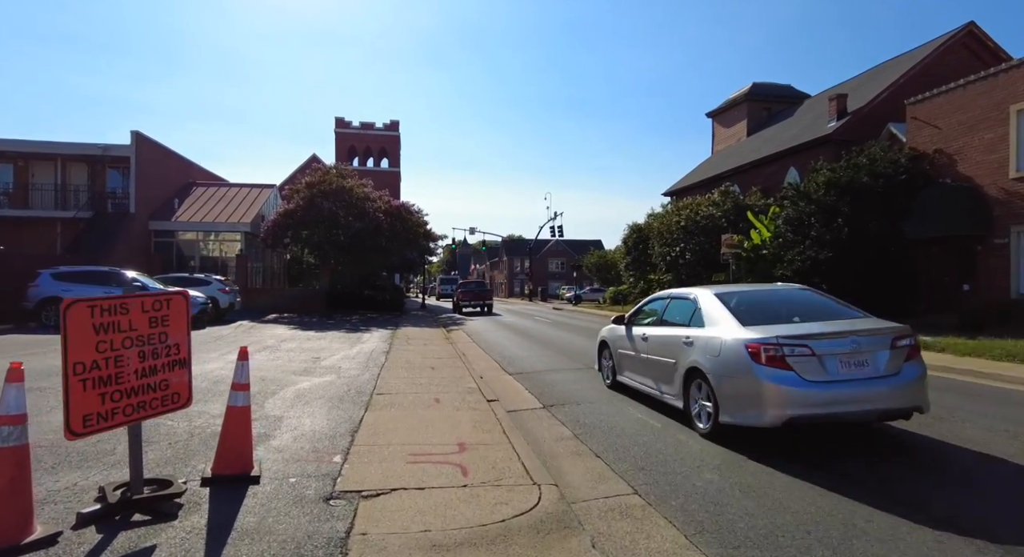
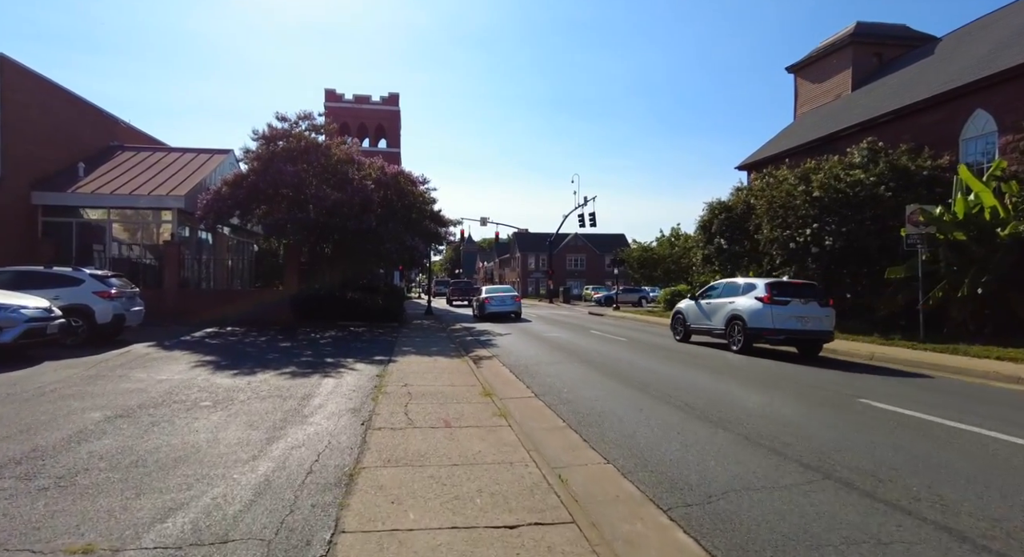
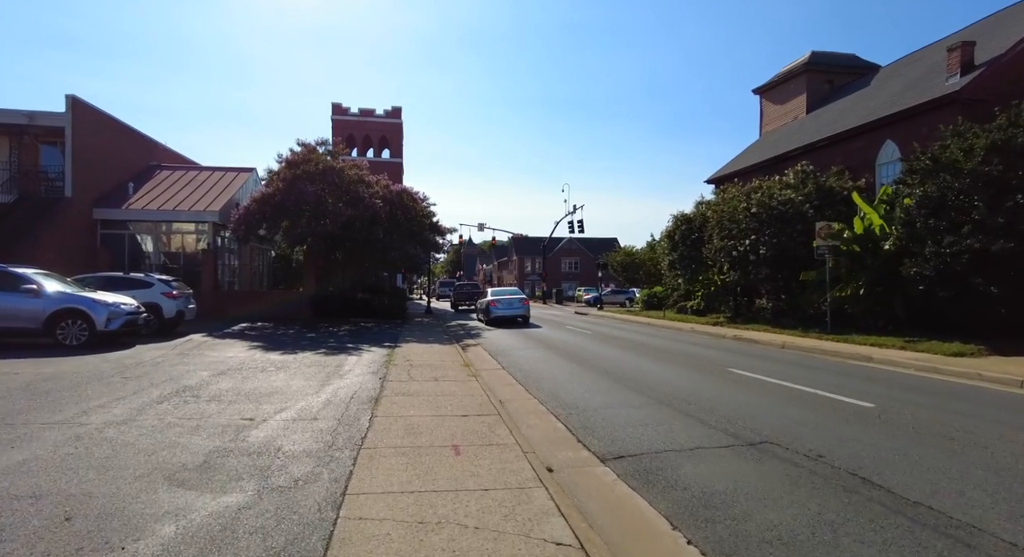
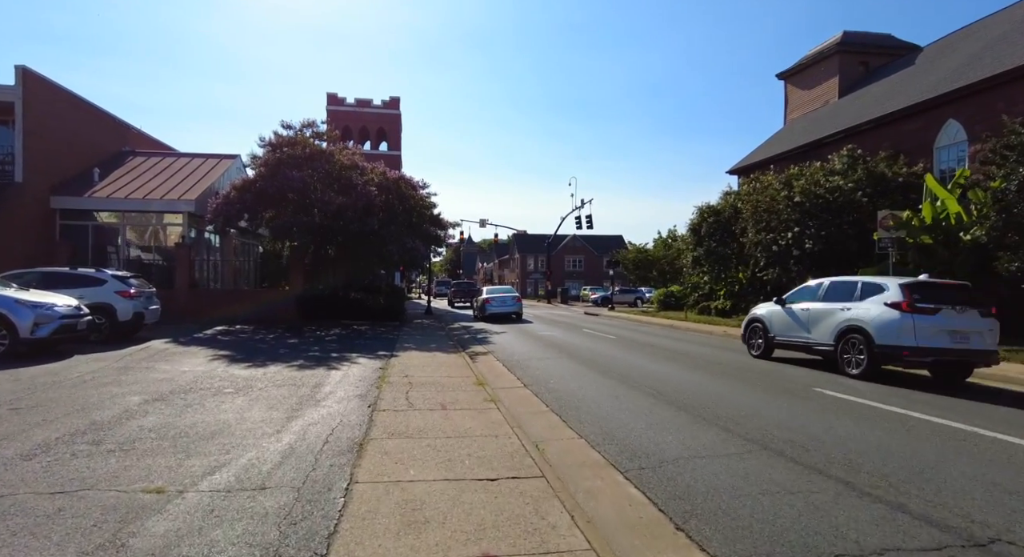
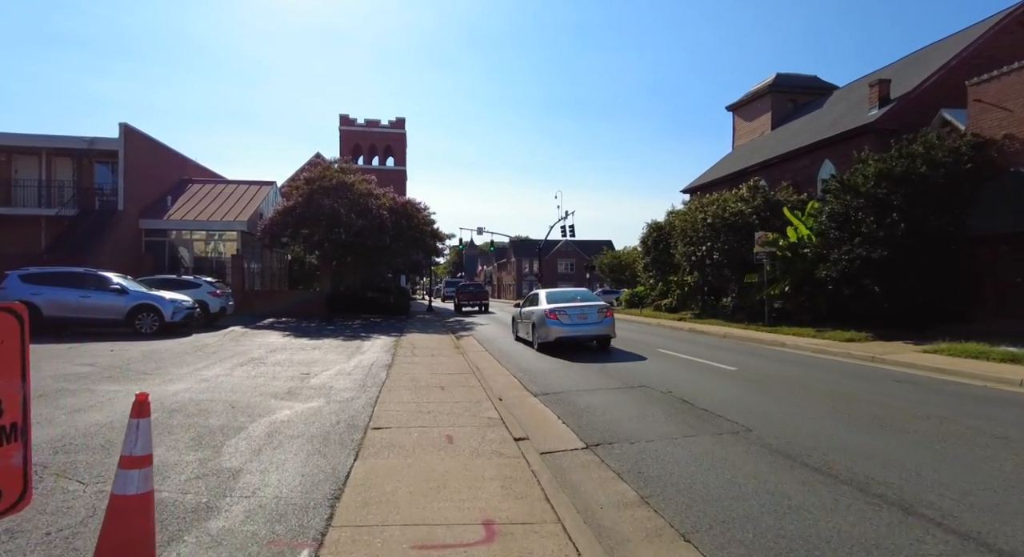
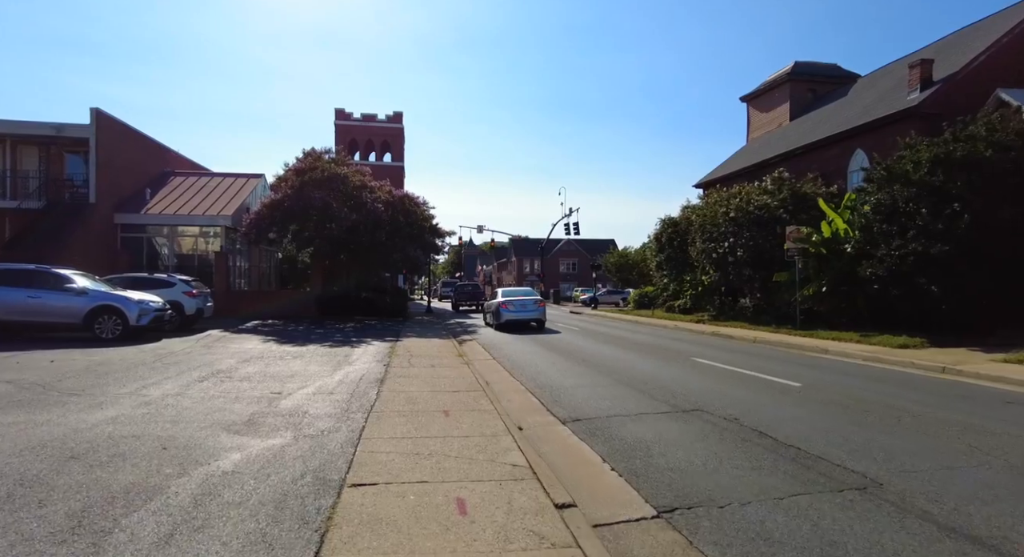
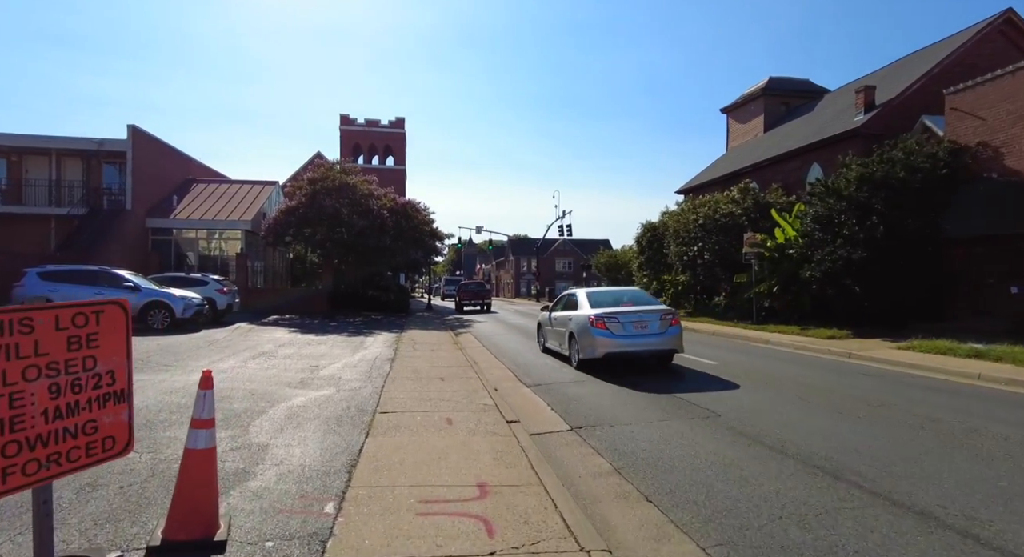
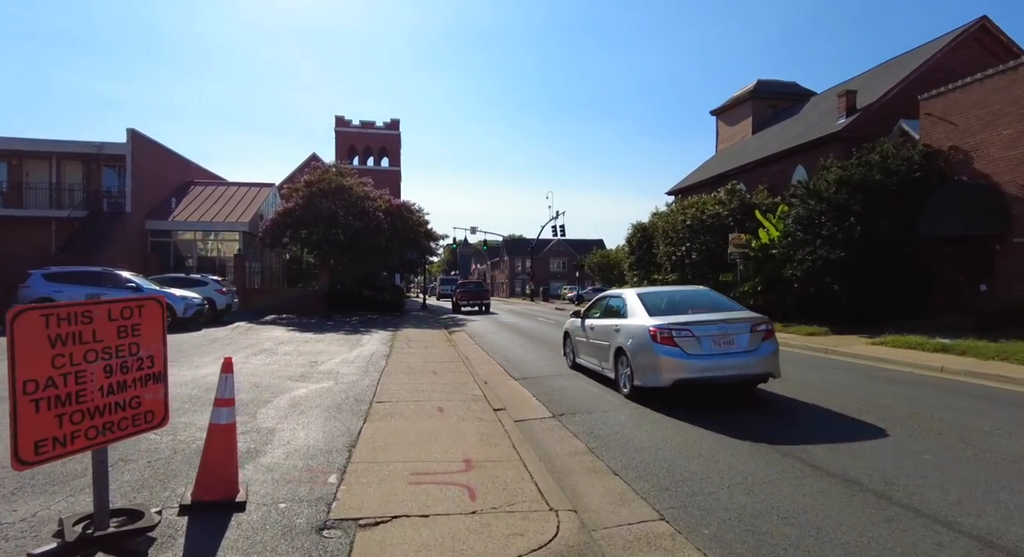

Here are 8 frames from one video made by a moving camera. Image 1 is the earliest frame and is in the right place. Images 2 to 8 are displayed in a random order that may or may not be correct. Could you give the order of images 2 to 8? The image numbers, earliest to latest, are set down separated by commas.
8, 7, 5, 6, 3, 4, 2
